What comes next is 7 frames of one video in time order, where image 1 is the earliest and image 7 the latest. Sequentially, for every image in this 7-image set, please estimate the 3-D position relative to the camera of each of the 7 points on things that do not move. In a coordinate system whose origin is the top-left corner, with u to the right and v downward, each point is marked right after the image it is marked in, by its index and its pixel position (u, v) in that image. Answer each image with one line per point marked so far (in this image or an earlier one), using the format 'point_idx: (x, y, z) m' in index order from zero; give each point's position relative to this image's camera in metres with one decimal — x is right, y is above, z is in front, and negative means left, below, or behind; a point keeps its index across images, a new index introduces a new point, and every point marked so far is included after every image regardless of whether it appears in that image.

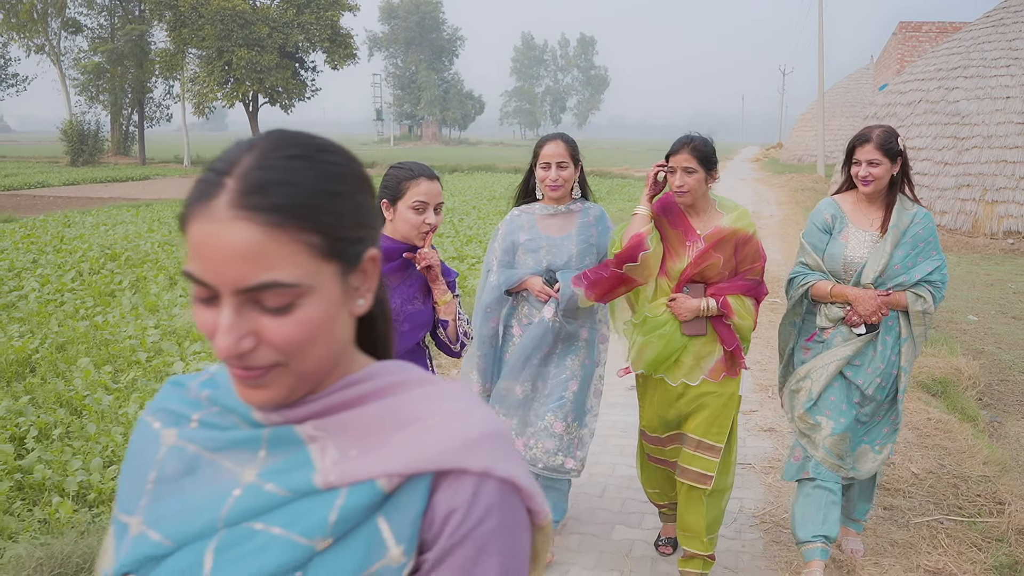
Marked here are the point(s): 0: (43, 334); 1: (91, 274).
0: (-3.5, -0.4, +5.6) m
1: (-4.1, +0.1, +7.3) m
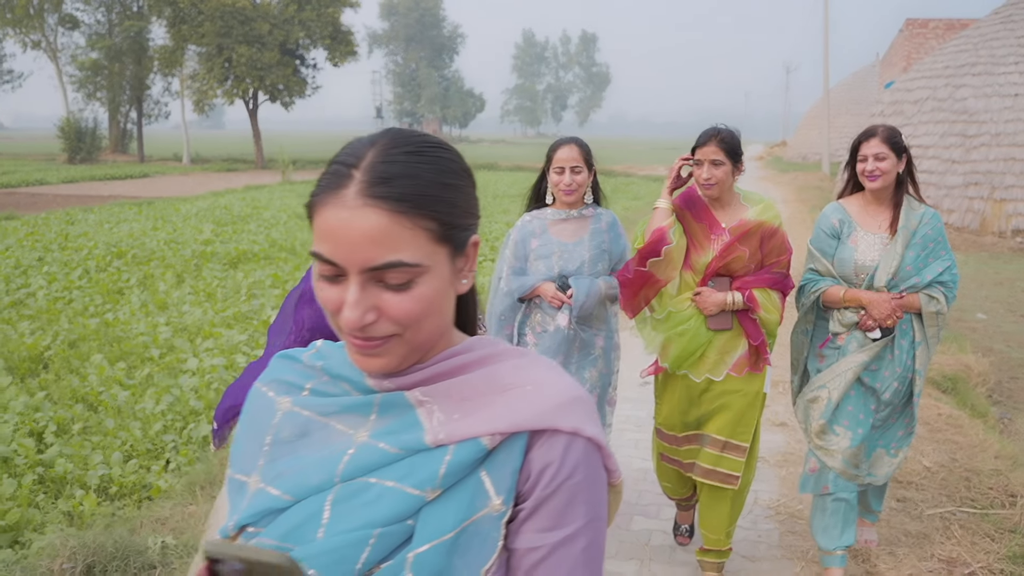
0: (-3.4, -0.3, +5.6) m
1: (-4.0, +0.1, +7.3) m
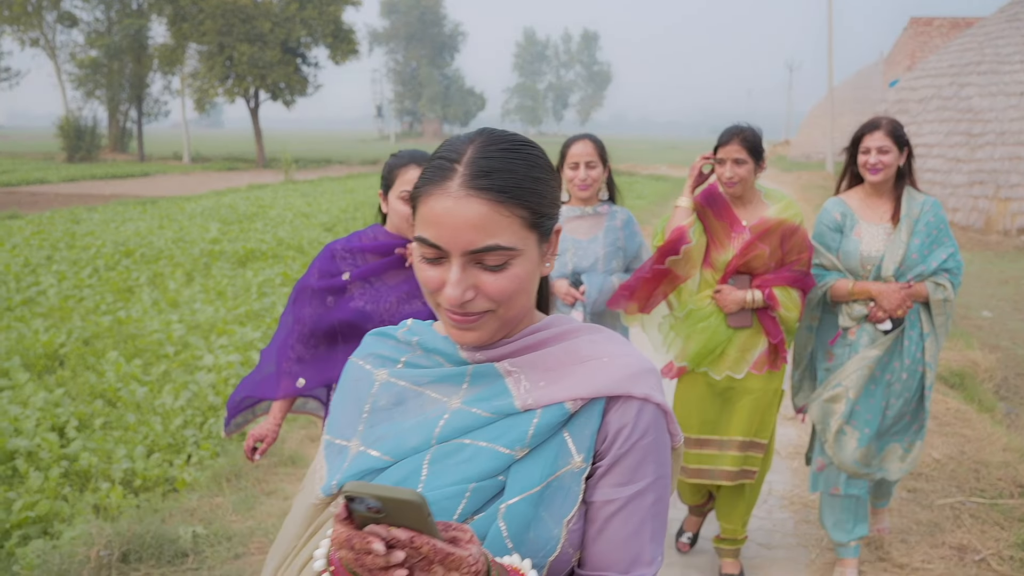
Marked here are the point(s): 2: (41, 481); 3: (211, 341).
0: (-3.3, -0.3, +5.7) m
1: (-3.9, +0.2, +7.4) m
2: (-2.2, -0.9, +3.6) m
3: (-2.3, -0.4, +5.8) m
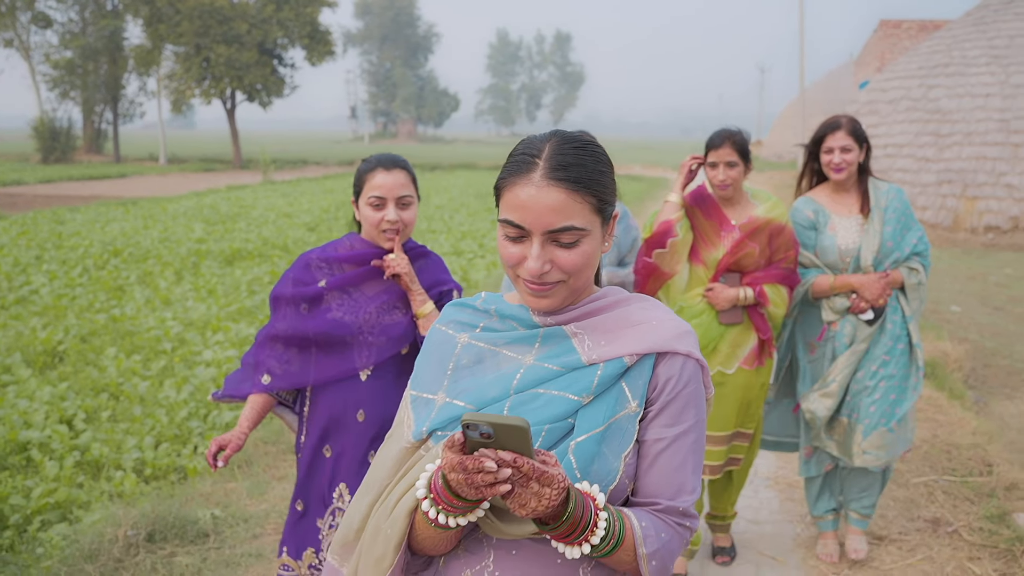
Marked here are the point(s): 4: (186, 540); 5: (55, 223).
0: (-3.4, -0.3, +5.7) m
1: (-4.0, +0.2, +7.4) m
2: (-2.2, -0.9, +3.6) m
3: (-2.4, -0.4, +5.9) m
4: (-1.3, -1.0, +3.1) m
5: (-5.3, +0.8, +8.8) m
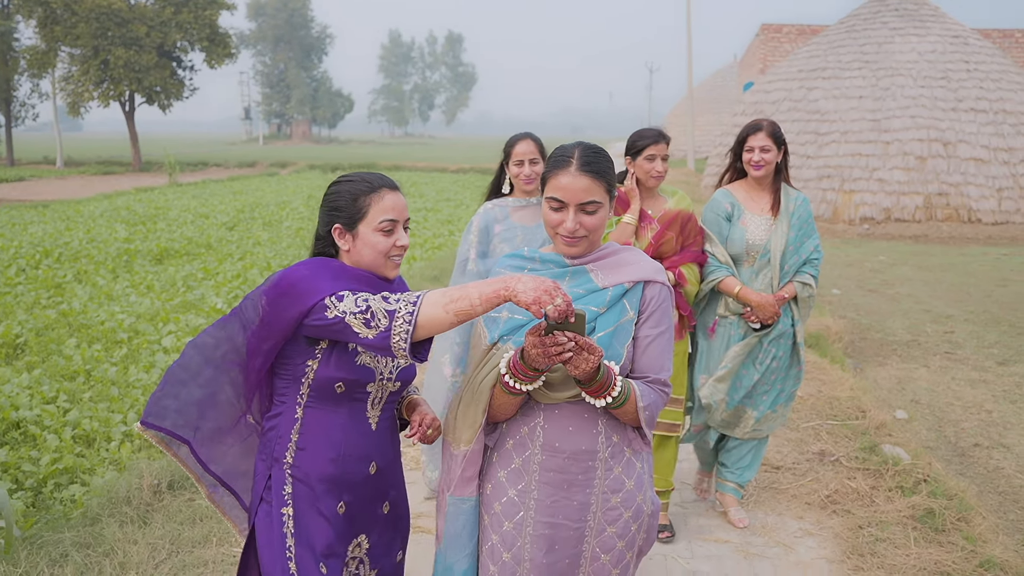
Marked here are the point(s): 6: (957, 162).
0: (-3.8, -0.3, +5.9) m
1: (-4.7, +0.2, +7.4) m
2: (-2.4, -0.8, +3.9) m
3: (-2.9, -0.3, +6.1) m
4: (-1.4, -0.9, +3.5) m
5: (-6.2, +0.7, +8.7) m
6: (+7.6, +2.1, +12.8) m
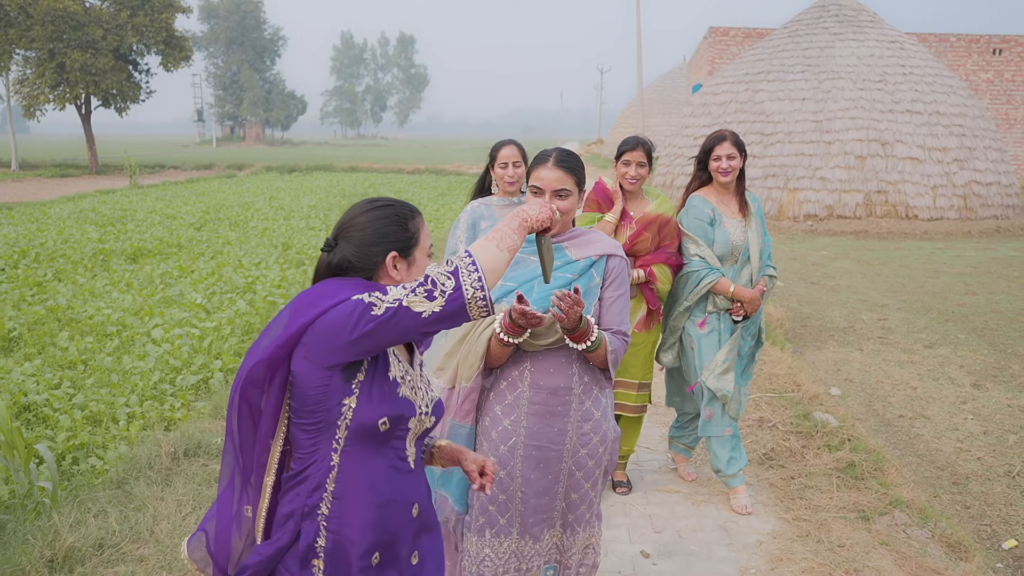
0: (-4.1, -0.2, +6.1) m
1: (-5.1, +0.2, +7.6) m
2: (-2.5, -0.8, +4.3) m
3: (-3.1, -0.3, +6.4) m
4: (-1.5, -0.9, +3.9) m
5: (-6.6, +0.7, +8.8) m
6: (+6.9, +2.3, +13.6) m
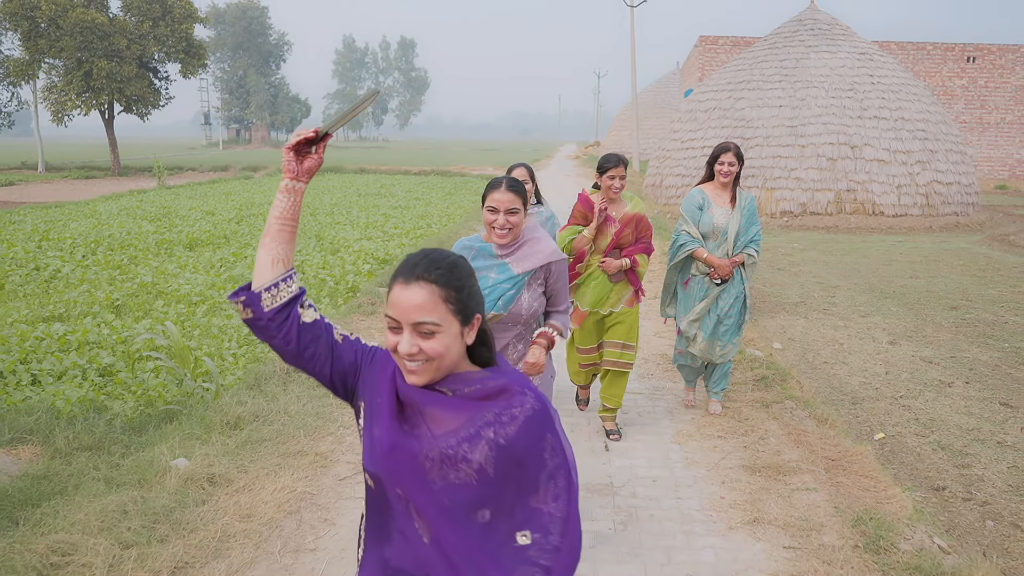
0: (-4.0, 0.0, +7.6) m
1: (-5.0, +0.4, +9.1) m
2: (-2.4, -0.5, +5.8) m
3: (-3.0, -0.1, +7.9) m
4: (-1.5, -0.6, +5.4) m
5: (-6.6, +0.9, +10.3) m
6: (+6.9, +2.5, +15.2) m
